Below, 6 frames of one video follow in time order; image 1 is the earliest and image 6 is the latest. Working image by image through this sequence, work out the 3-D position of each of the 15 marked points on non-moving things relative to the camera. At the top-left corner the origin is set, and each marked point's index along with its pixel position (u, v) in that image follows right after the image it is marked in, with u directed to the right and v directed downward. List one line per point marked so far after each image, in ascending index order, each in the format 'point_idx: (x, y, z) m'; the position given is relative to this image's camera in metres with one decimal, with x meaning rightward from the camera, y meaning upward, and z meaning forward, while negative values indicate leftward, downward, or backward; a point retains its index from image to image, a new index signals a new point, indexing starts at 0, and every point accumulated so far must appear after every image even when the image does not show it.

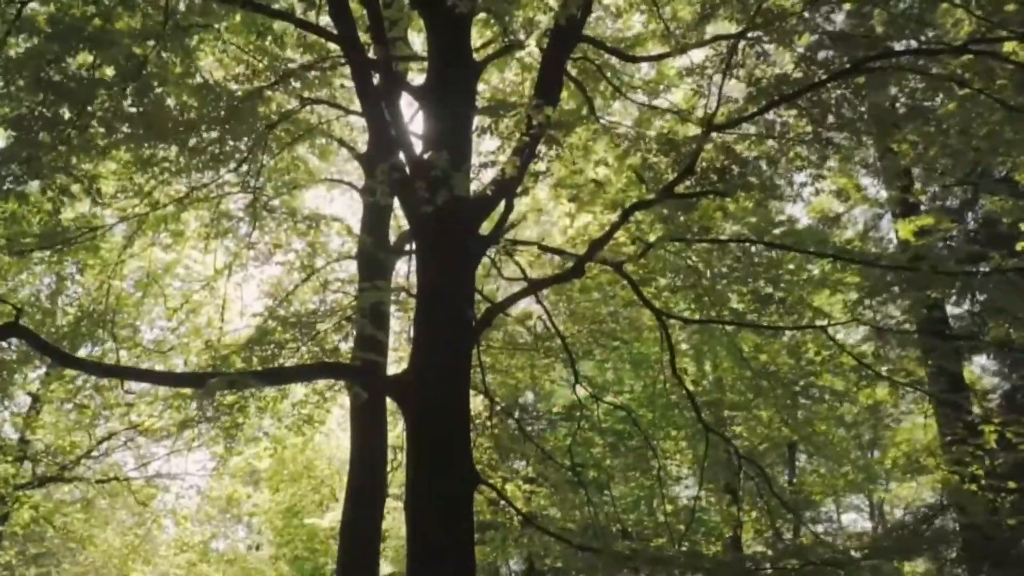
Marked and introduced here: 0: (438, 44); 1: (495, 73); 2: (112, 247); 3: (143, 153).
0: (-0.6, +1.9, +8.2) m
1: (-0.2, +2.4, +11.4) m
2: (-4.9, +0.5, +12.4) m
3: (-3.7, +1.4, +10.4) m
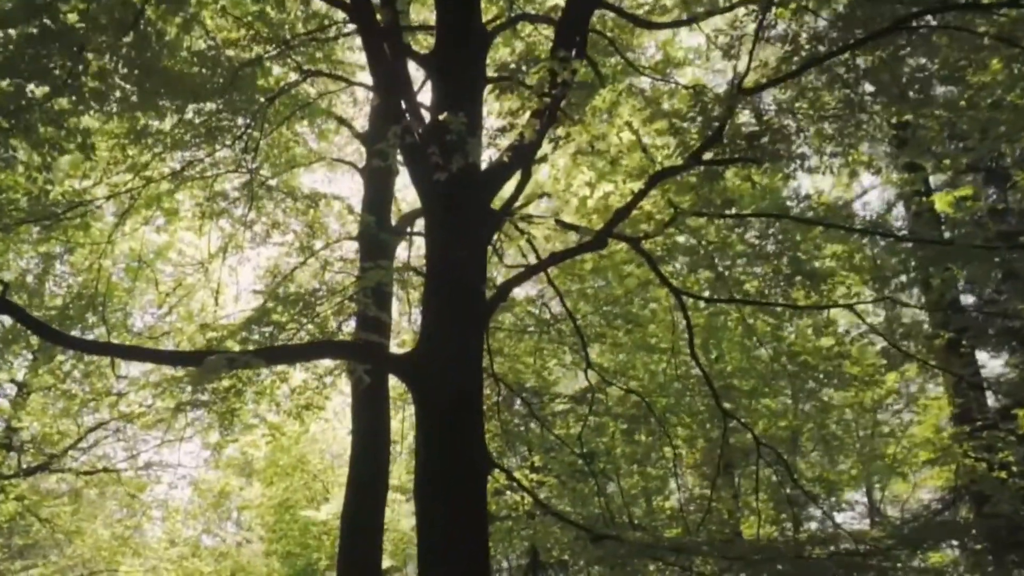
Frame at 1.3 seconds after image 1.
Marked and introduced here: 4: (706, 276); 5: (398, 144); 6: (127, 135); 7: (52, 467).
0: (-0.5, +2.1, +7.7) m
1: (-0.1, +2.6, +10.9) m
2: (-4.9, +0.7, +11.9) m
3: (-3.6, +1.6, +9.9) m
4: (+1.7, -0.2, +10.9) m
5: (-0.8, +1.0, +7.0) m
6: (-3.8, +1.5, +10.0) m
7: (-6.5, -2.6, +14.3) m
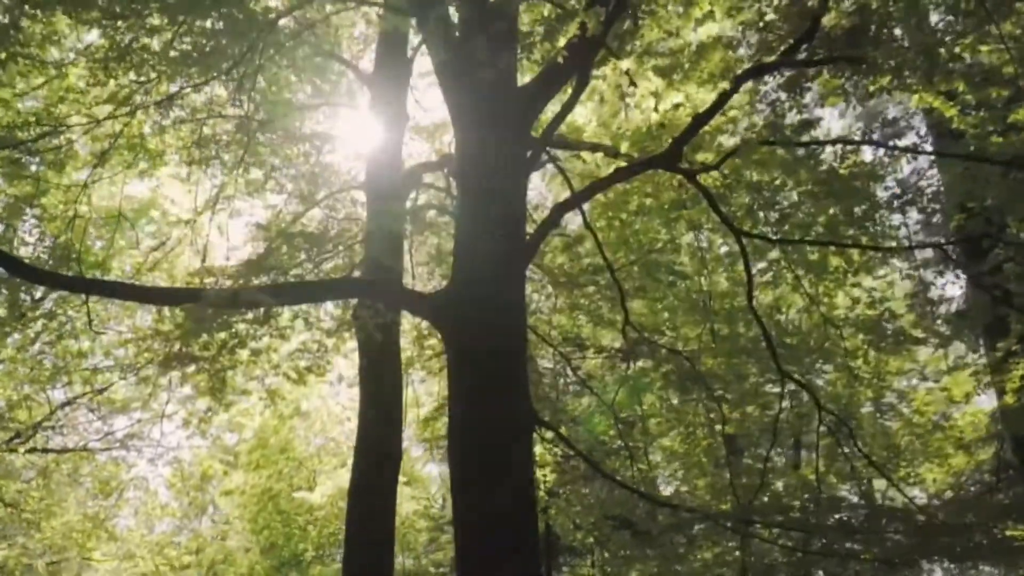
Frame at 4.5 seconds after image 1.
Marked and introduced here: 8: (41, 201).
0: (-0.1, +2.6, +6.6) m
1: (+0.2, +3.1, +9.8) m
2: (-4.6, +1.2, +10.7) m
3: (-3.3, +2.1, +8.7) m
4: (+2.0, +0.3, +9.8) m
5: (-0.4, +1.5, +5.9) m
6: (-3.5, +2.0, +8.9) m
7: (-6.3, -2.1, +13.0) m
8: (-4.9, +0.9, +10.7) m
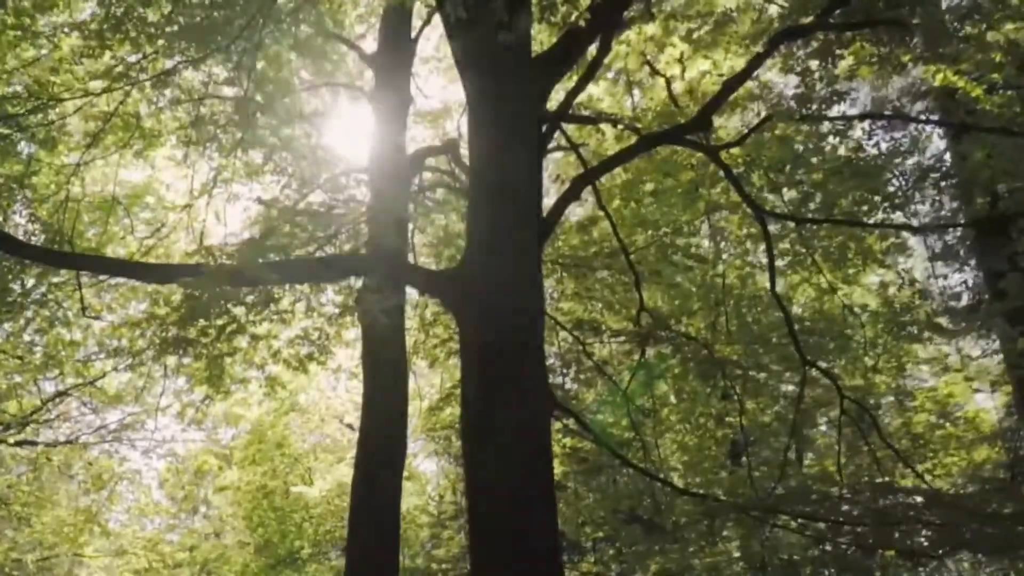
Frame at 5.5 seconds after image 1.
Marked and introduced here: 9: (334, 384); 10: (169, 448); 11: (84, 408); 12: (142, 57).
0: (0.0, +2.8, +6.3) m
1: (+0.3, +3.2, +9.5) m
2: (-4.5, +1.4, +10.4) m
3: (-3.2, +2.3, +8.4) m
4: (+2.1, +0.4, +9.5) m
5: (-0.3, +1.6, +5.6) m
6: (-3.4, +2.2, +8.5) m
7: (-6.3, -1.9, +12.6) m
8: (-4.8, +1.1, +10.3) m
9: (-2.6, -1.4, +14.8) m
10: (-4.9, -2.3, +14.7) m
11: (-5.6, -1.6, +13.4) m
12: (-3.2, +2.0, +8.9) m
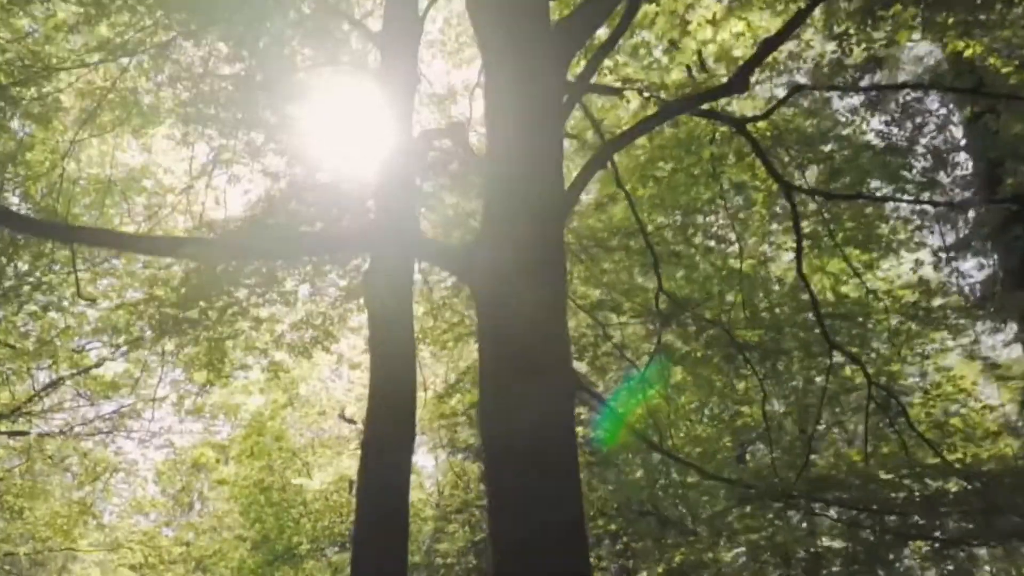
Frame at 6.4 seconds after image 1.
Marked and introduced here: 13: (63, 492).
0: (+0.1, +2.9, +5.9) m
1: (+0.4, +3.4, +9.2) m
2: (-4.4, +1.5, +10.0) m
3: (-3.1, +2.4, +8.0) m
4: (+2.2, +0.5, +9.2) m
5: (-0.2, +1.8, +5.3) m
6: (-3.3, +2.3, +8.1) m
7: (-6.2, -1.7, +12.2) m
8: (-4.7, +1.2, +9.9) m
9: (-2.5, -1.2, +14.5) m
10: (-4.9, -2.1, +14.3) m
11: (-5.5, -1.4, +13.0) m
12: (-3.1, +2.1, +8.5) m
13: (-6.6, -3.0, +15.0) m
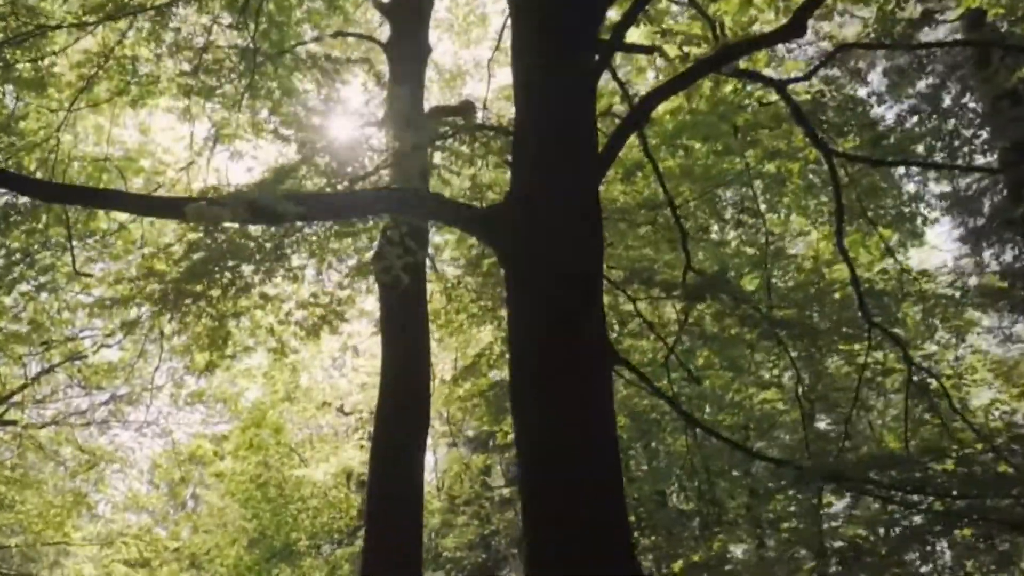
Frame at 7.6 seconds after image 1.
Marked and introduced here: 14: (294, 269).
0: (+0.3, +3.1, +5.5) m
1: (+0.6, +3.5, +8.8) m
2: (-4.3, +1.7, +9.6) m
3: (-3.0, +2.6, +7.6) m
4: (+2.3, +0.7, +8.8) m
5: (0.0, +2.0, +4.8) m
6: (-3.1, +2.5, +7.7) m
7: (-6.1, -1.5, +11.8) m
8: (-4.6, +1.4, +9.5) m
9: (-2.4, -1.0, +14.0) m
10: (-4.8, -1.9, +13.9) m
11: (-5.4, -1.2, +12.5) m
12: (-2.9, +2.3, +8.1) m
13: (-6.5, -2.8, +14.5) m
14: (-1.9, +0.1, +8.9) m
